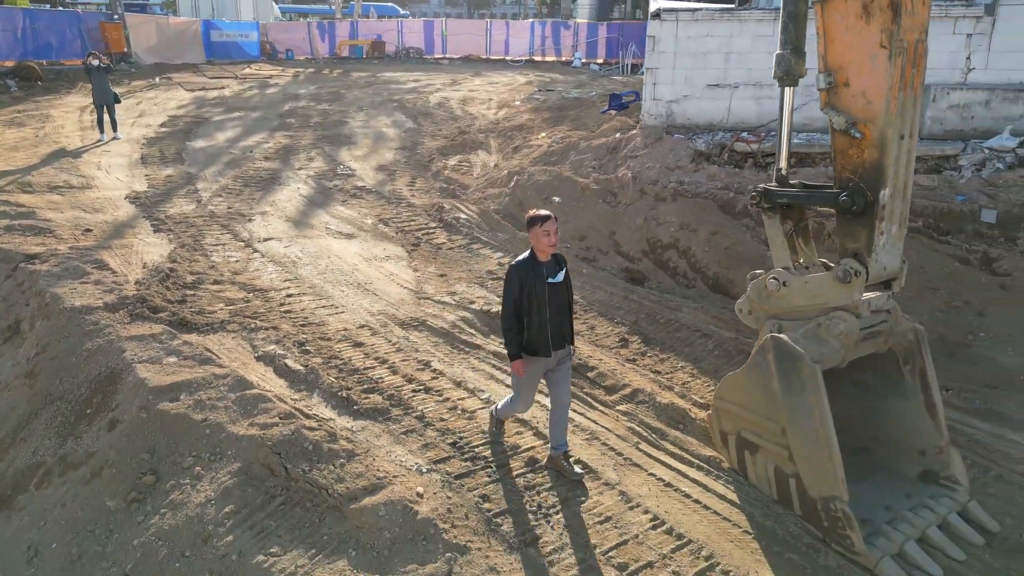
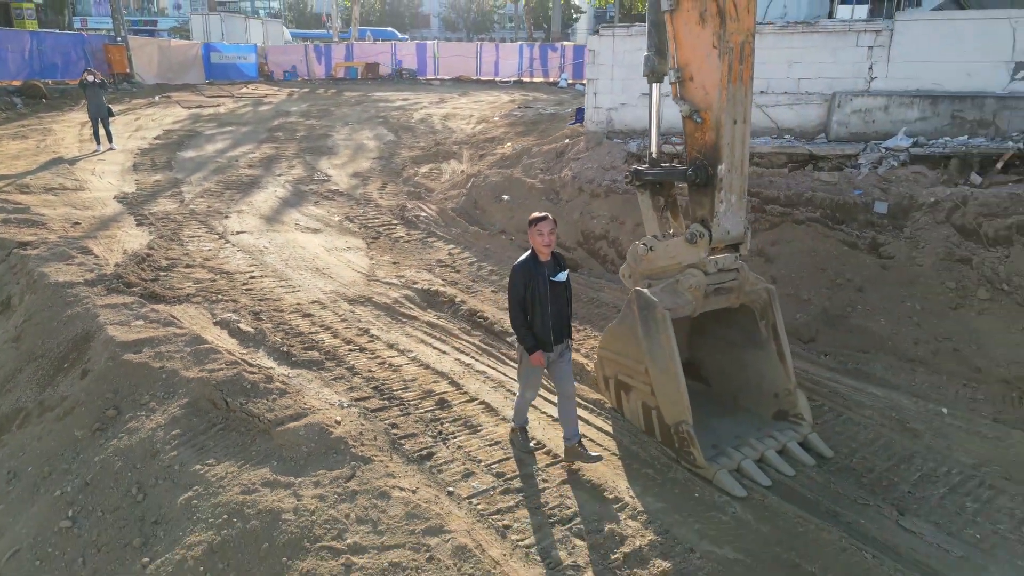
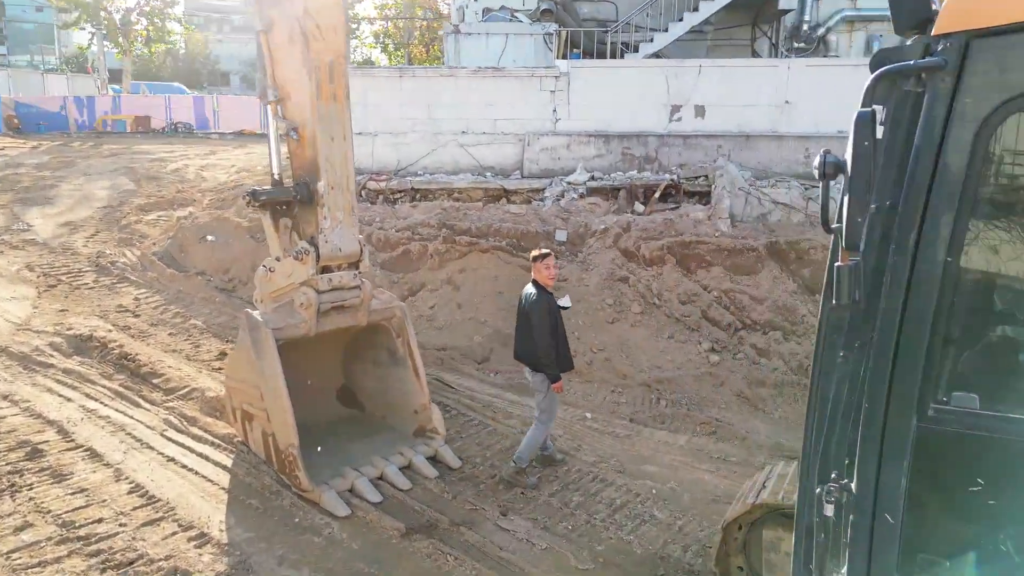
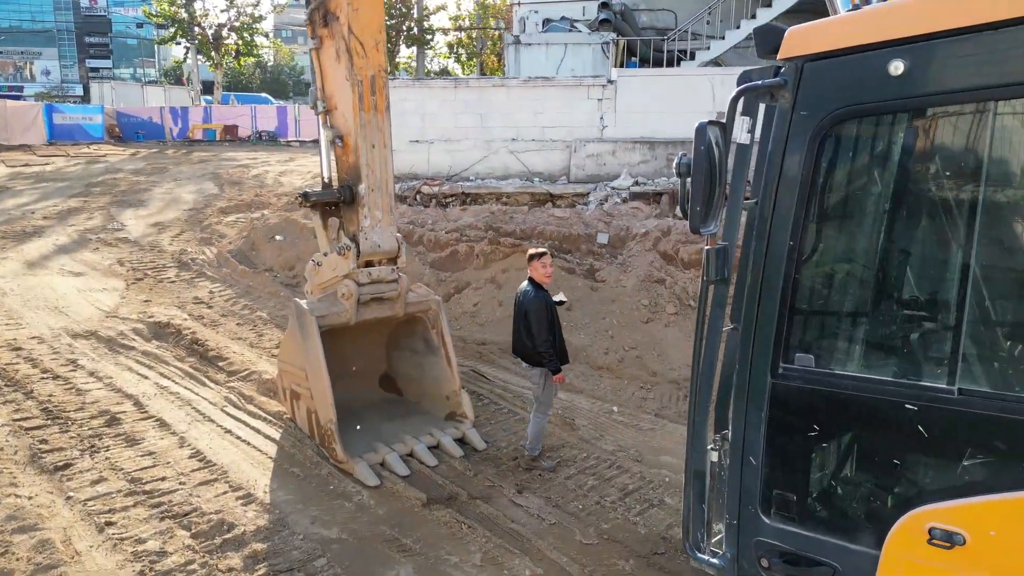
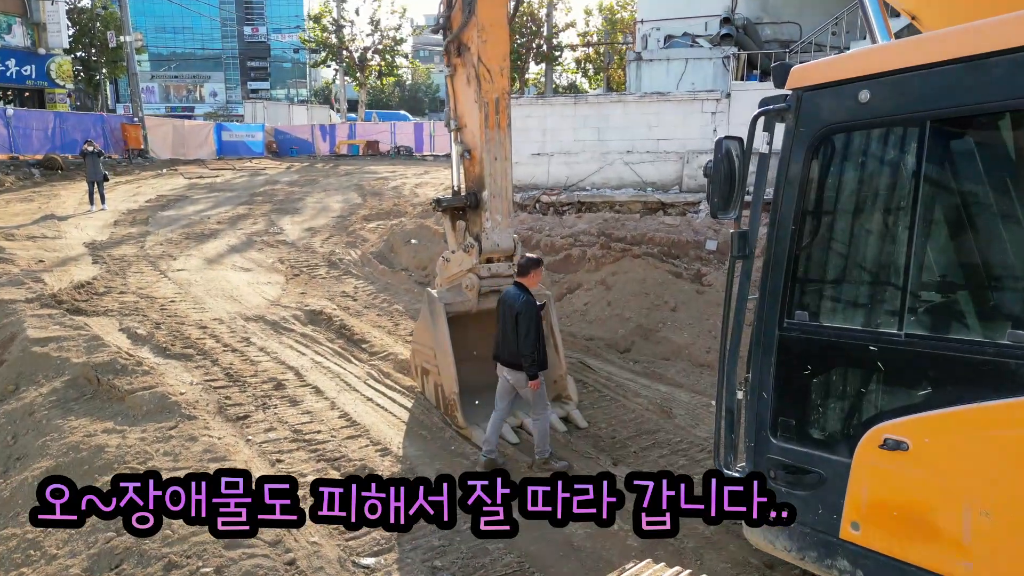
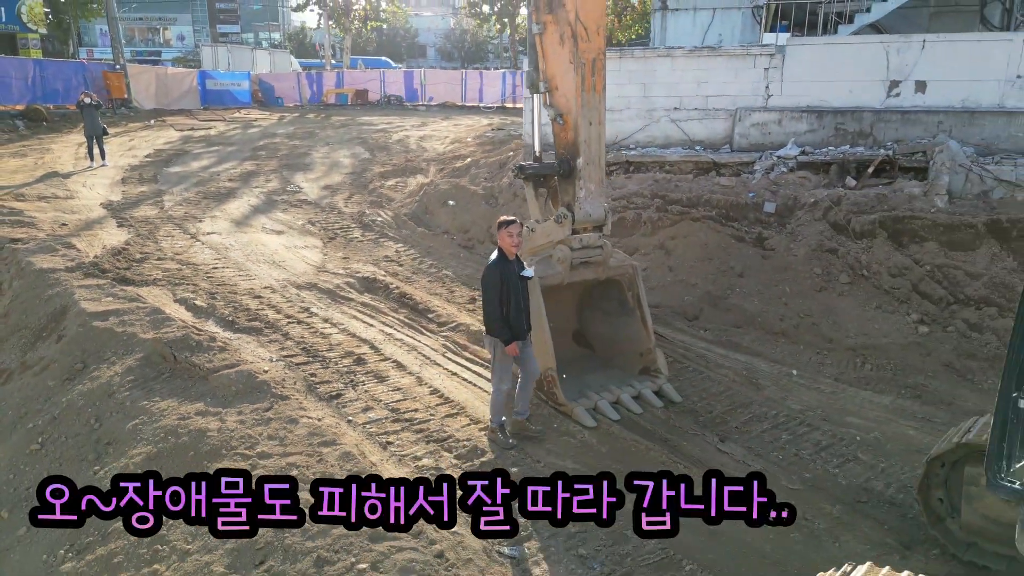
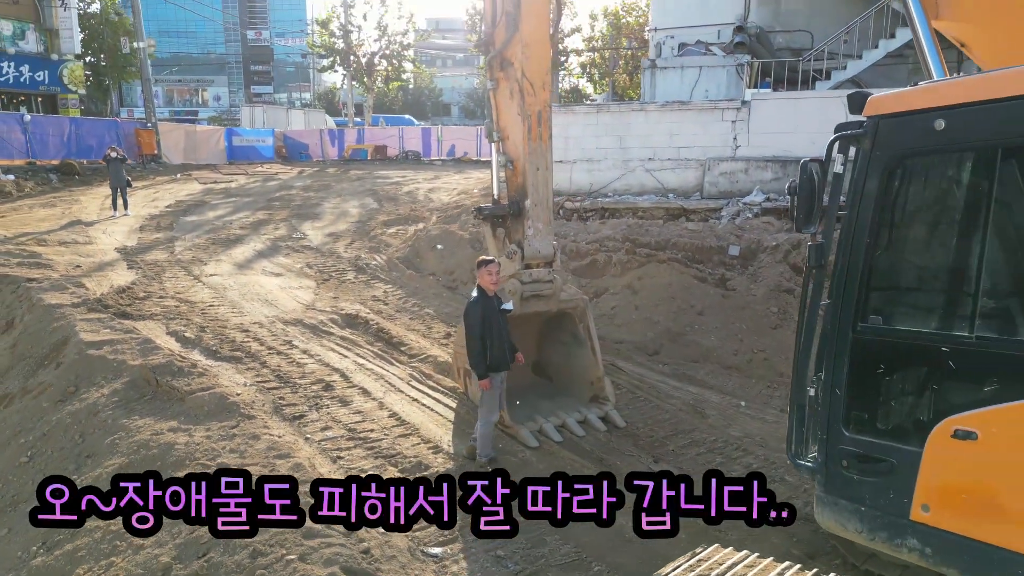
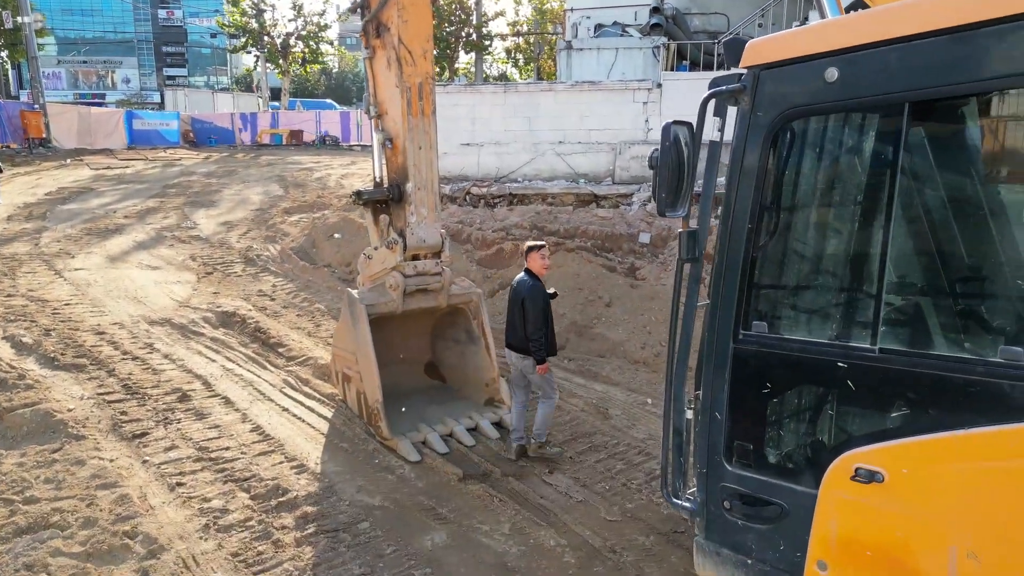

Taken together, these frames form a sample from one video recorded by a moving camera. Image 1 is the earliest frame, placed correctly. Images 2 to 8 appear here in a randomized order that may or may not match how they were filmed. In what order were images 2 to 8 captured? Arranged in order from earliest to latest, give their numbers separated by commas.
2, 6, 7, 5, 8, 4, 3
